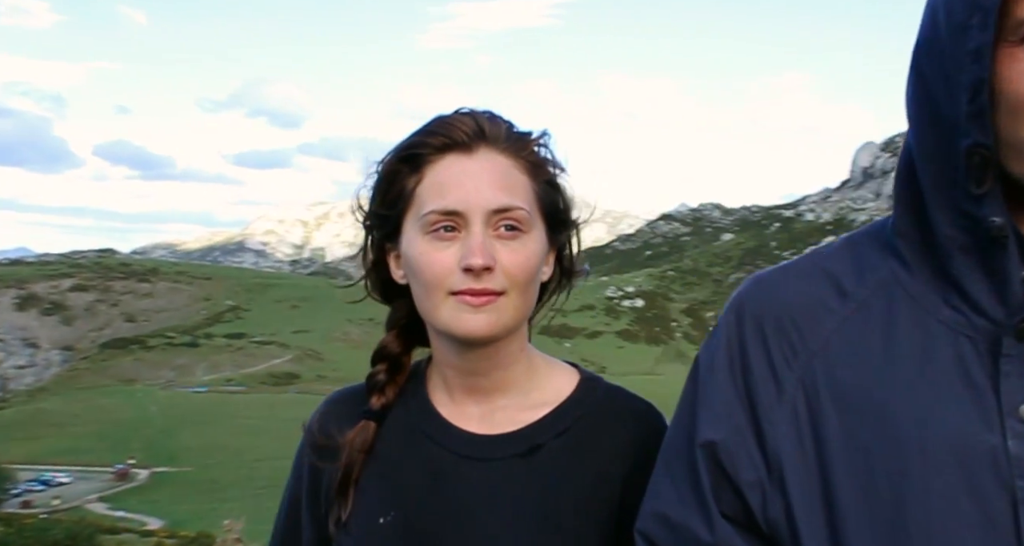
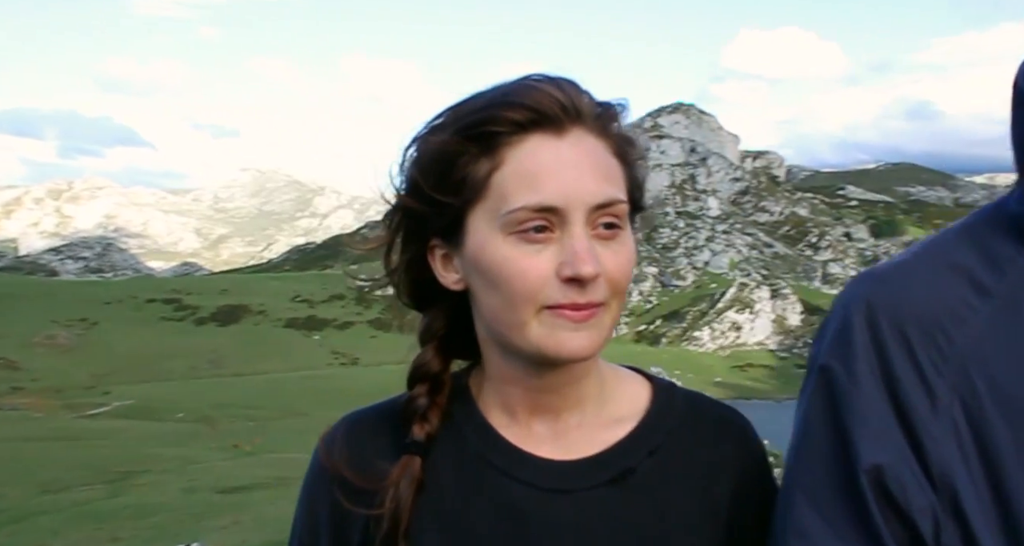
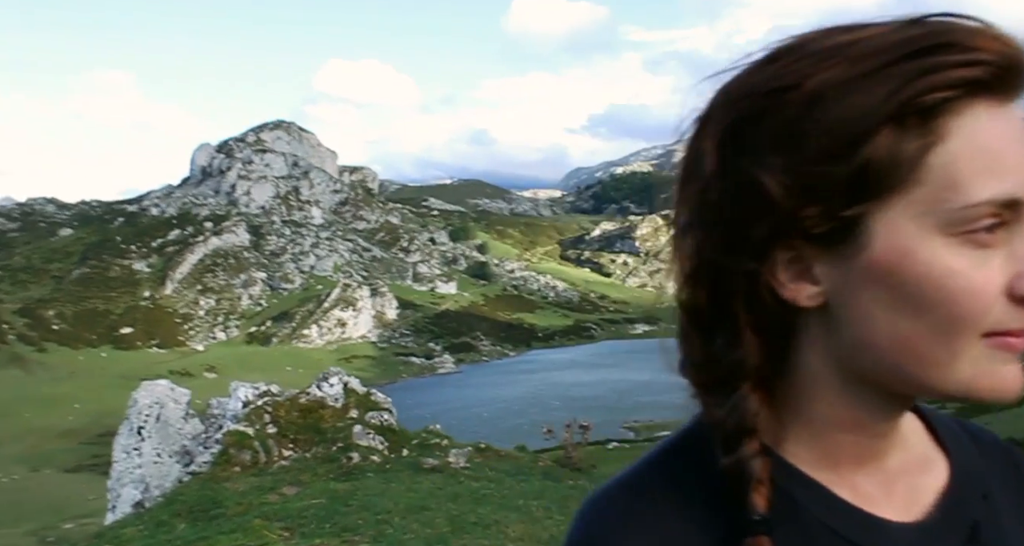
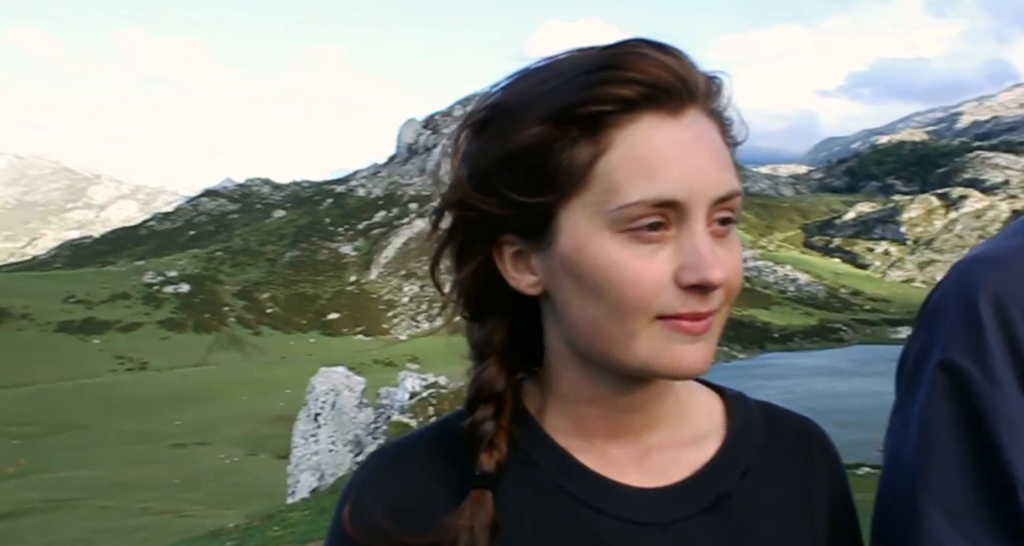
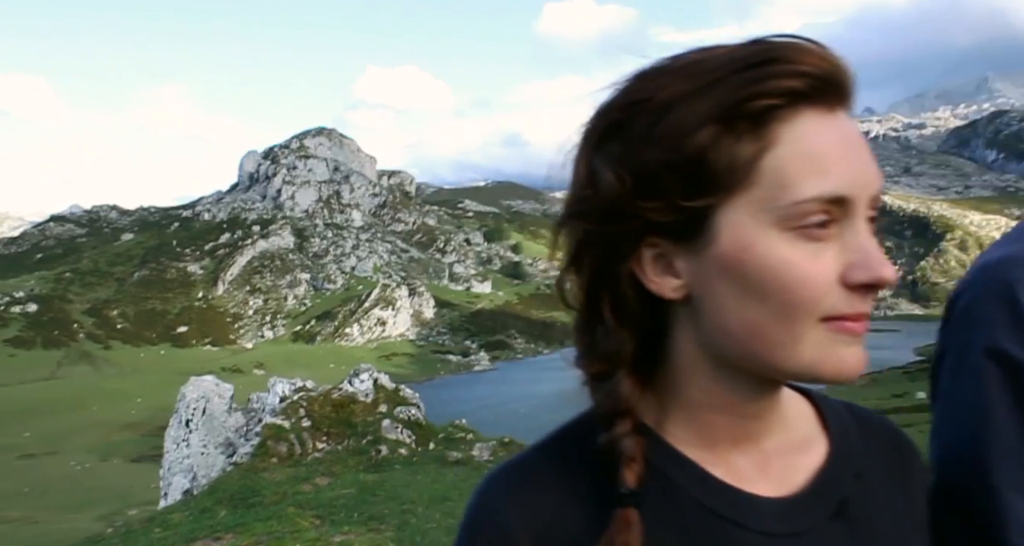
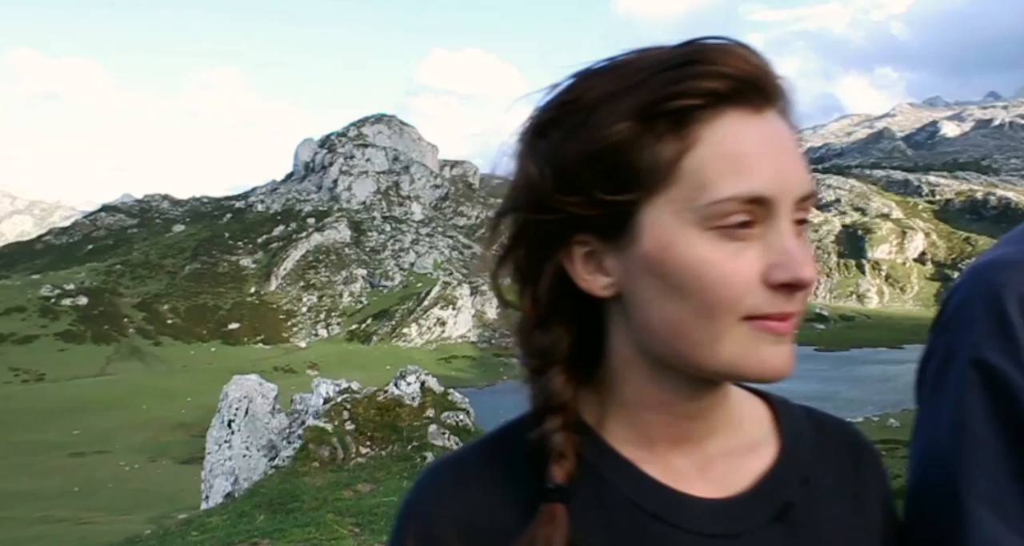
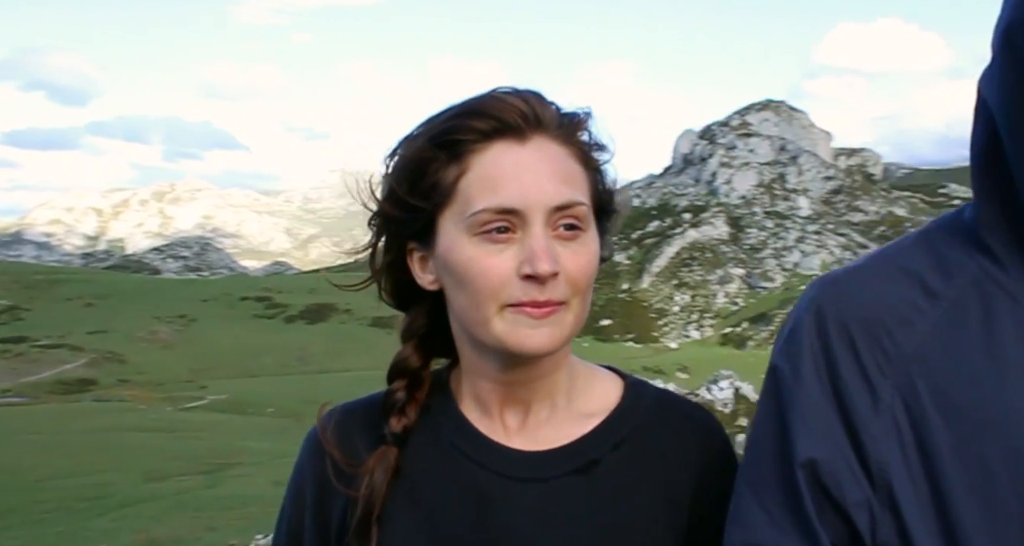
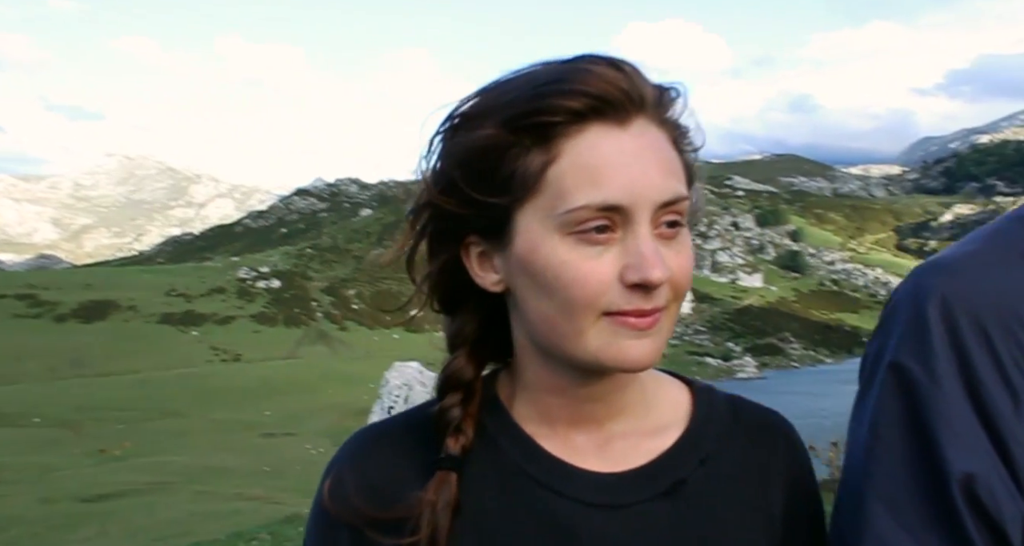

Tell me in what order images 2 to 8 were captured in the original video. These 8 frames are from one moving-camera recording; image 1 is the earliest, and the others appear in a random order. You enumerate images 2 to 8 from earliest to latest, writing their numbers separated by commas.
7, 2, 8, 4, 6, 5, 3
